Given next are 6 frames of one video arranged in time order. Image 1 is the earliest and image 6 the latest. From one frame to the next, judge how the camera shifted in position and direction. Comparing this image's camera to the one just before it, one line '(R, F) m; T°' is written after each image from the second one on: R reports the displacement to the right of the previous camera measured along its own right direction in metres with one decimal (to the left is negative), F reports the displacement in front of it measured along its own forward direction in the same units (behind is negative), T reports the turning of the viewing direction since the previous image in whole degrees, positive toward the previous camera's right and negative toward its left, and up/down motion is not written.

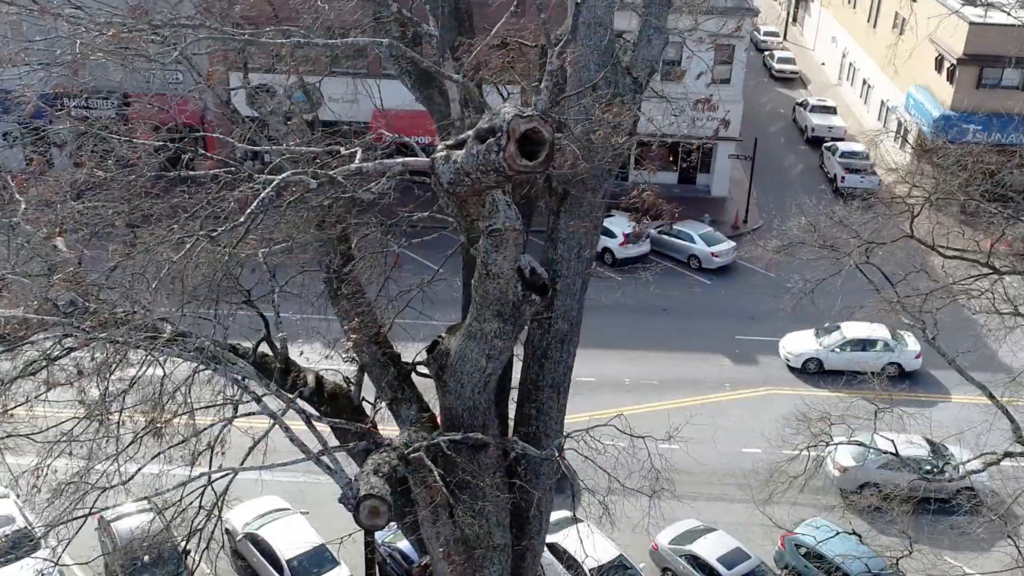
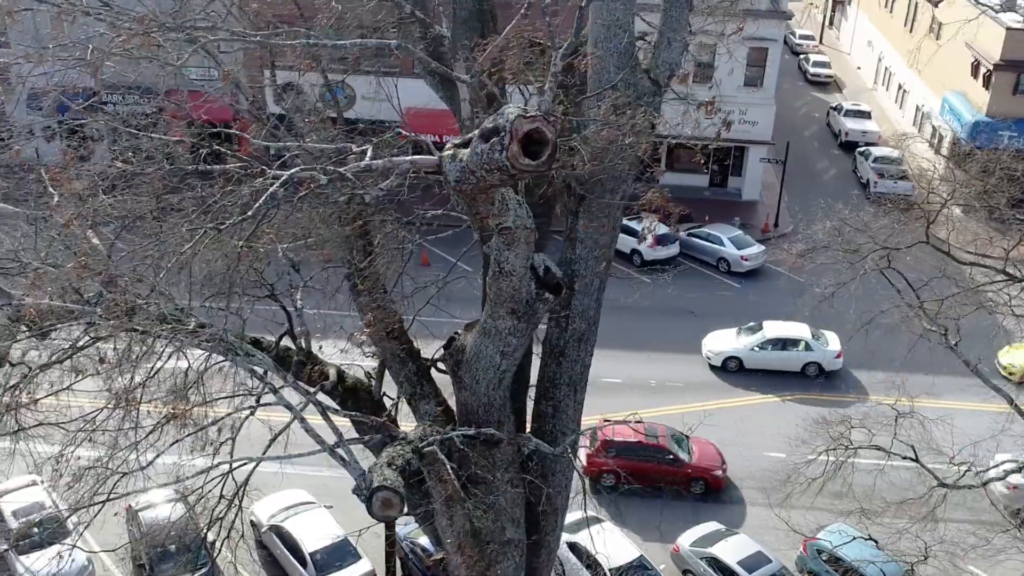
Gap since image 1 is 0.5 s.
(+0.1, -0.1) m; -2°
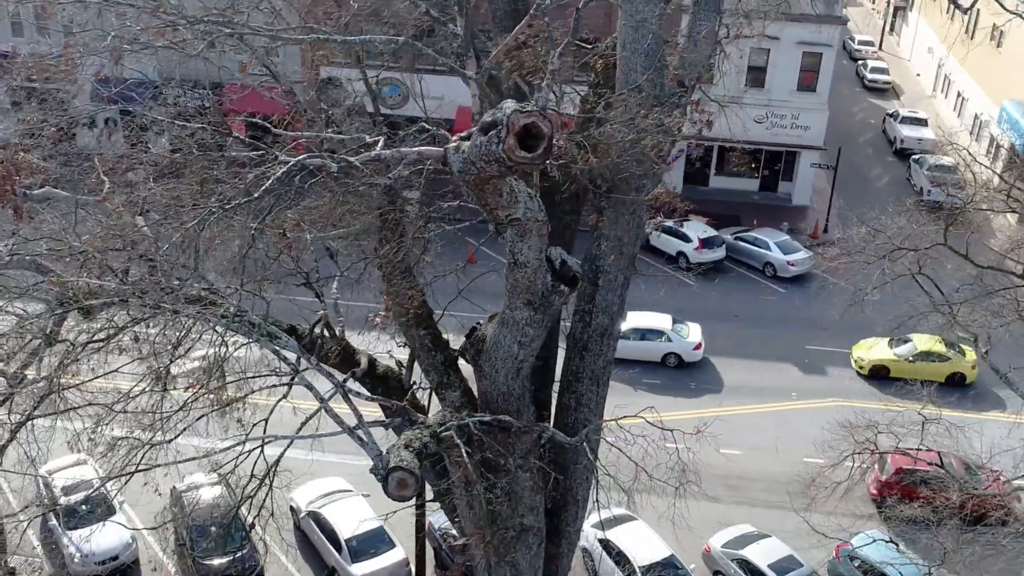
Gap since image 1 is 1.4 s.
(+0.2, -0.2) m; -3°
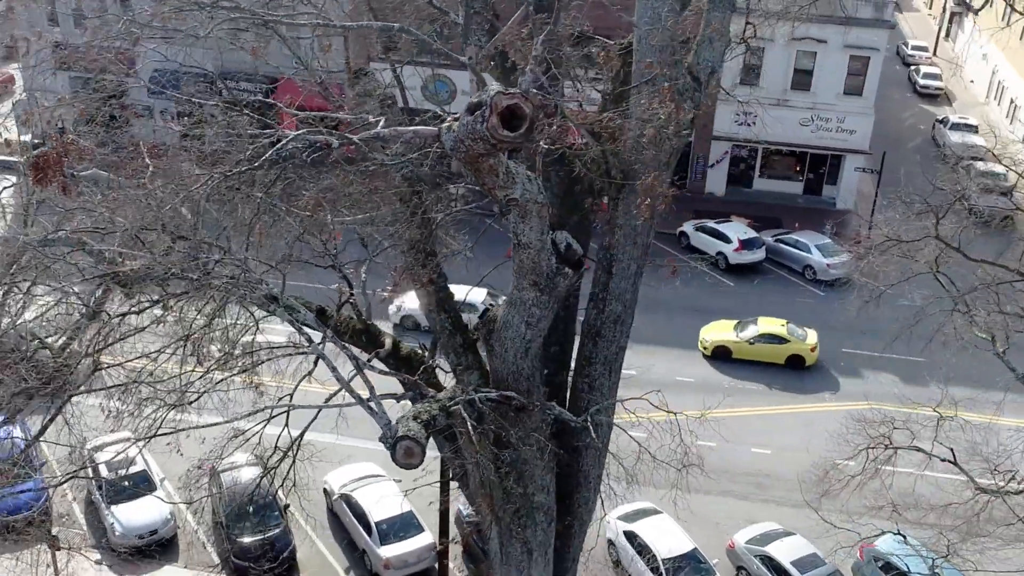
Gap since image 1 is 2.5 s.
(+0.3, -0.3) m; -3°
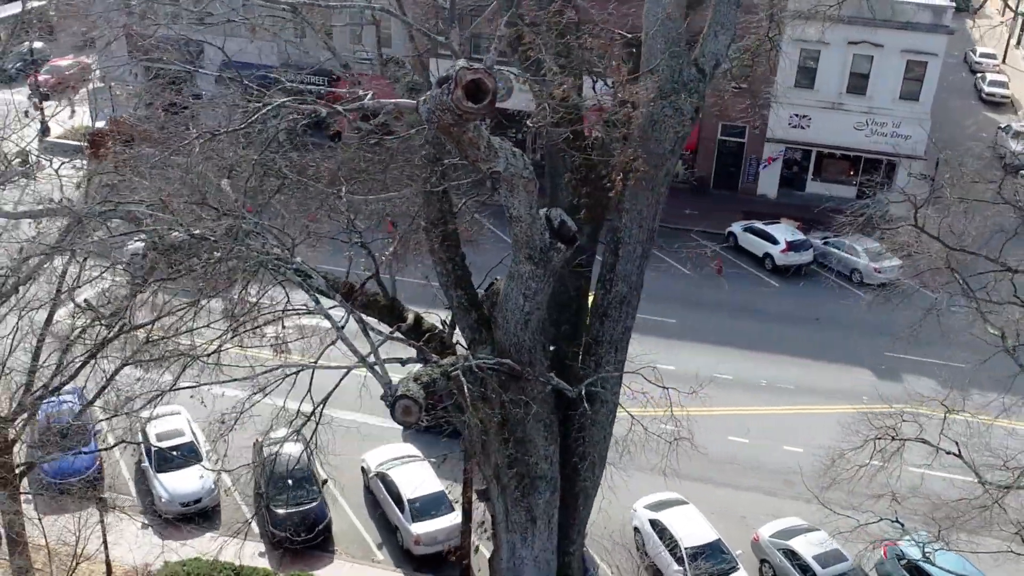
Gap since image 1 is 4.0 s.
(+0.5, -0.5) m; -4°
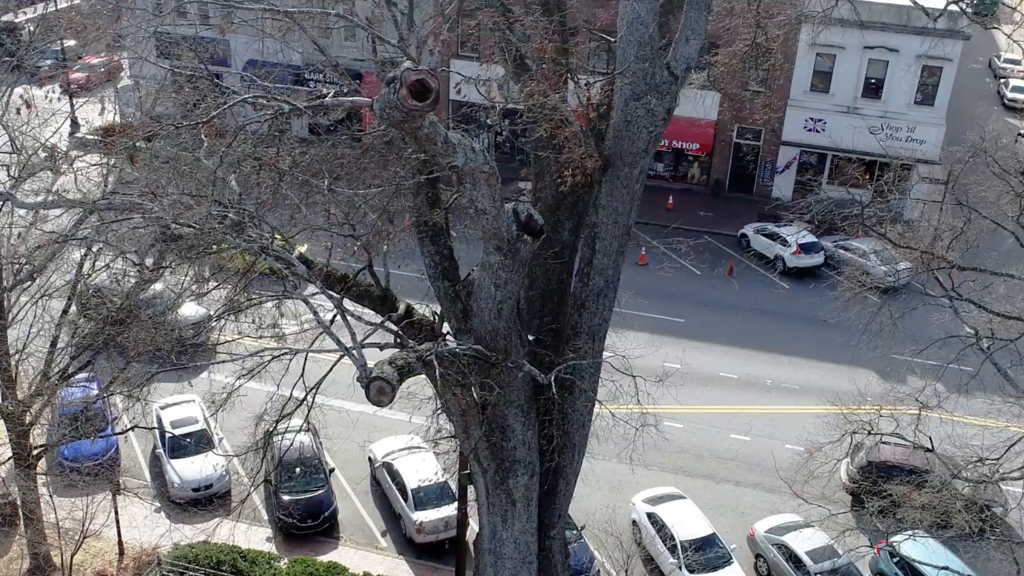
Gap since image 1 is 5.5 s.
(+0.5, -0.4) m; -2°
